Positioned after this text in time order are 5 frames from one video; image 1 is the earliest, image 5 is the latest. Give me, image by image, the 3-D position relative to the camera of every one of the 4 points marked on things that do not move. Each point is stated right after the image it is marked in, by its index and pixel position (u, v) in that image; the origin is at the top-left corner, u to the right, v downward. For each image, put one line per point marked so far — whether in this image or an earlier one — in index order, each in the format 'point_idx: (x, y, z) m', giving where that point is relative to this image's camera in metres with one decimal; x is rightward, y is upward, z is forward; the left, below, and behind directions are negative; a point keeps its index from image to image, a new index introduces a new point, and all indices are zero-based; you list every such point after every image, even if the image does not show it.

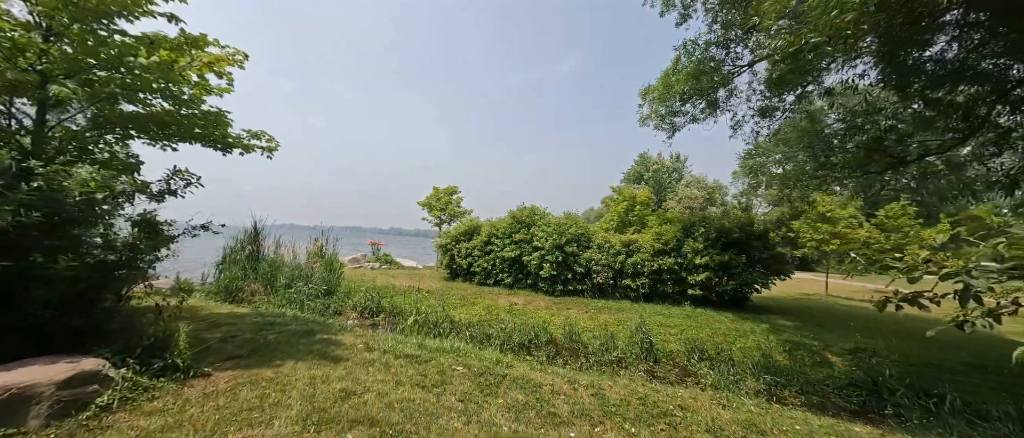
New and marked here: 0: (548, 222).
0: (+1.0, -0.1, +10.1) m
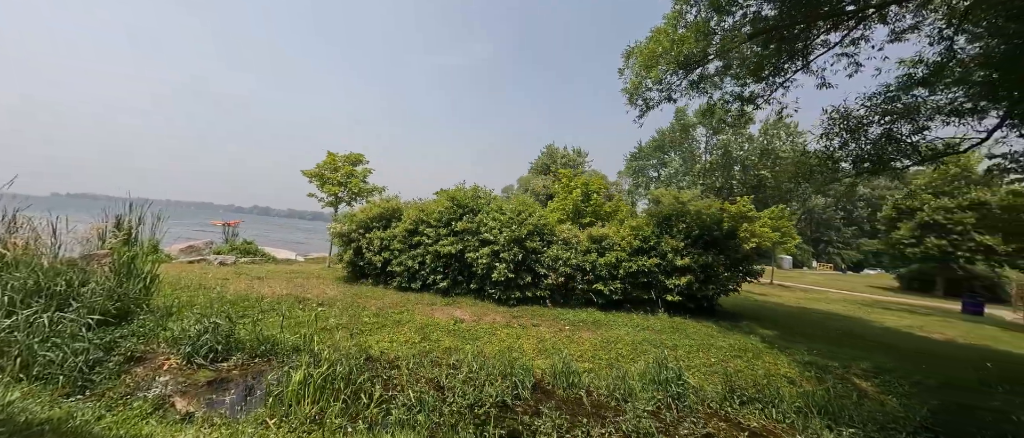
0: (-0.2, +0.2, +7.6) m
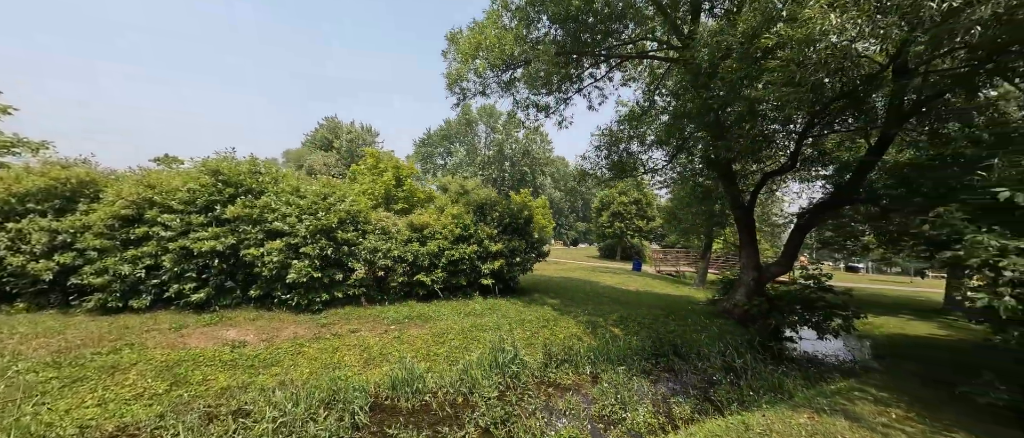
0: (-3.4, +0.5, +5.8) m
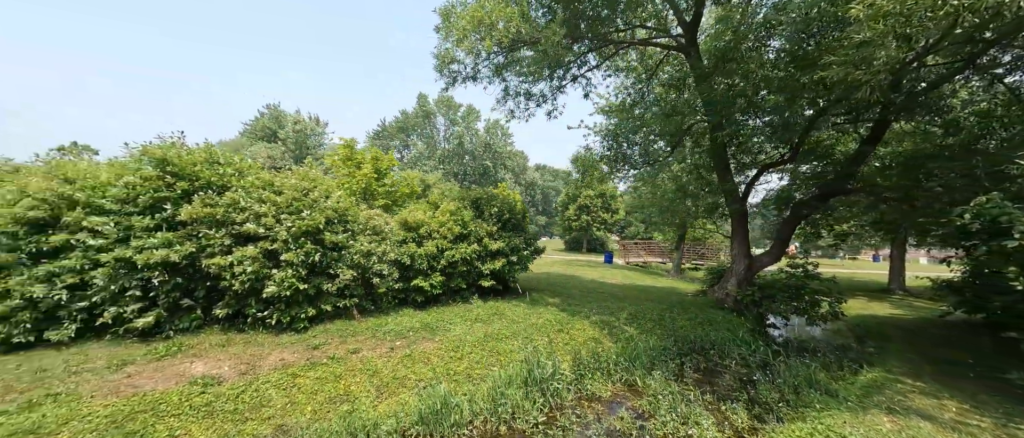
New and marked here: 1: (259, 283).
0: (-3.2, +0.5, +4.8) m
1: (-2.9, -0.7, +4.4) m
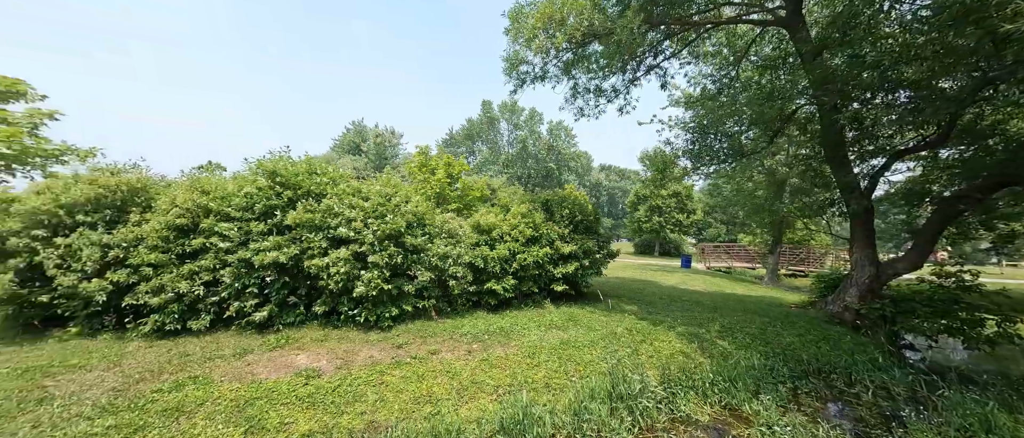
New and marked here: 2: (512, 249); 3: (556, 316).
0: (-2.2, +0.4, +5.2) m
1: (-2.0, -0.8, +4.7) m
2: (0.0, -0.5, +6.1) m
3: (+0.7, -1.5, +6.0) m
